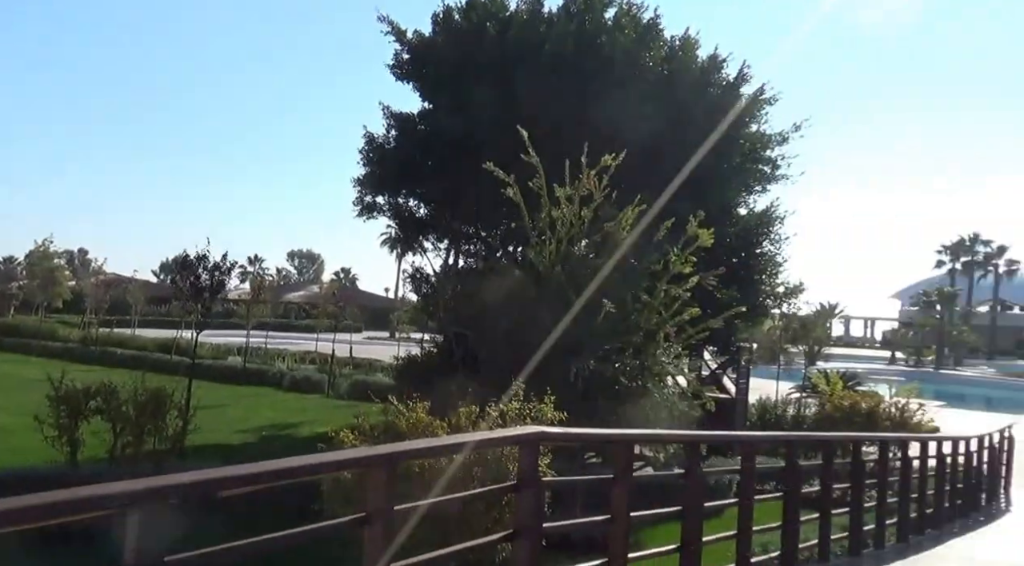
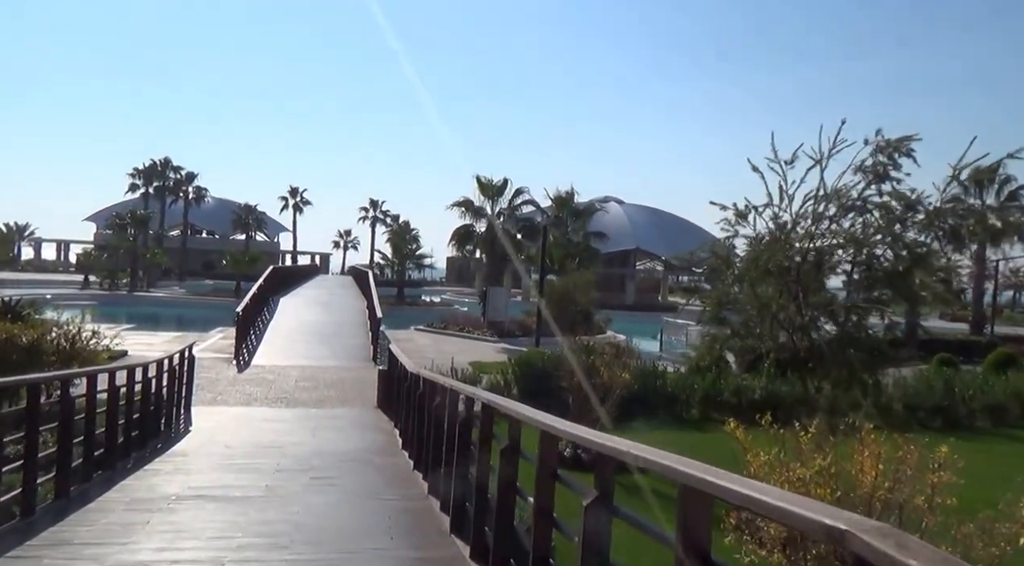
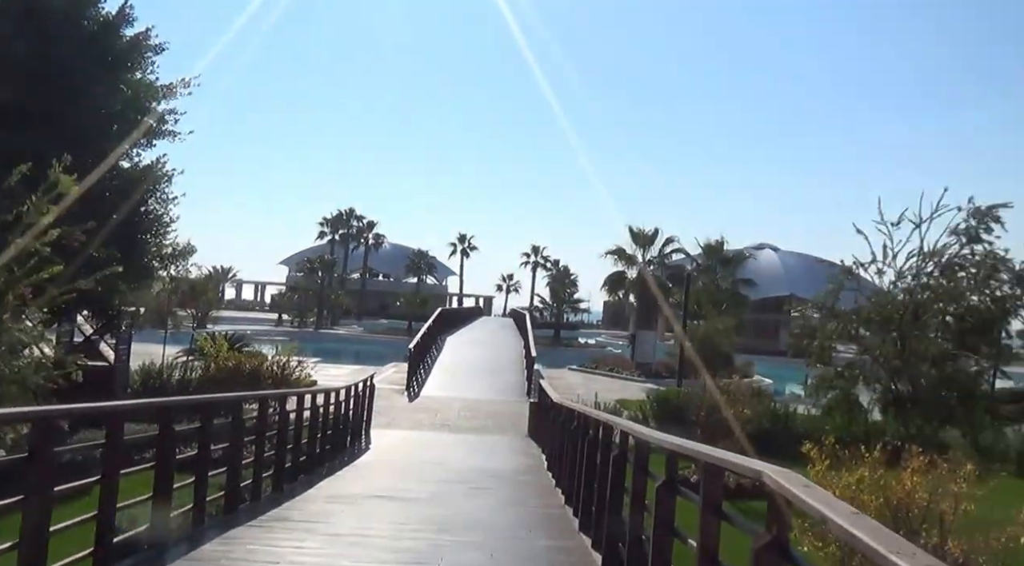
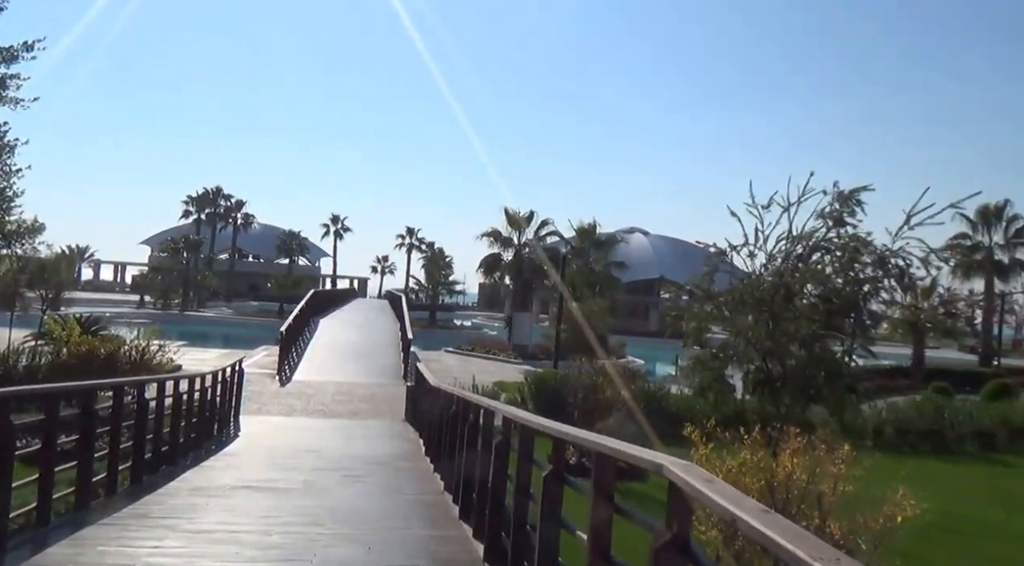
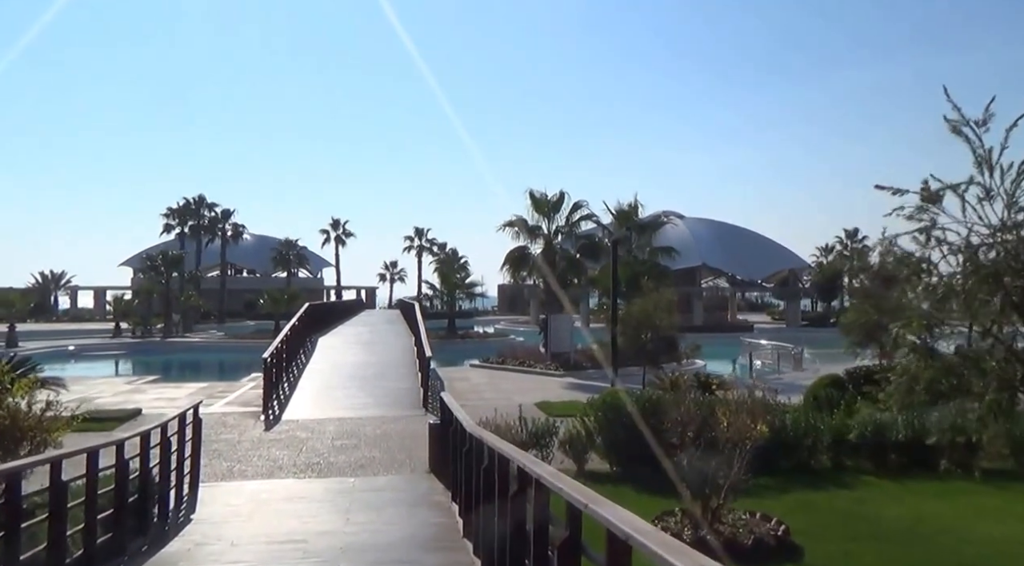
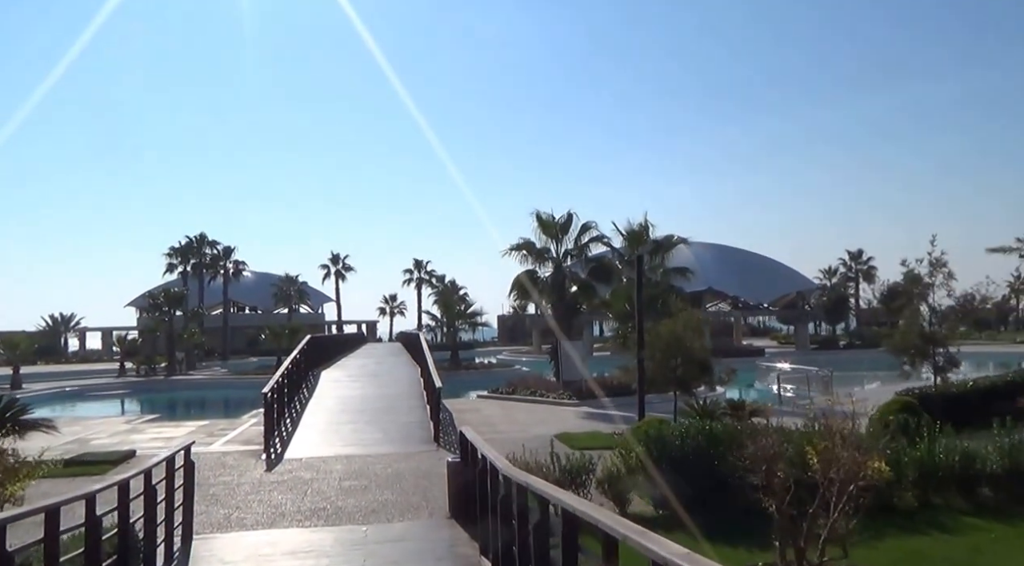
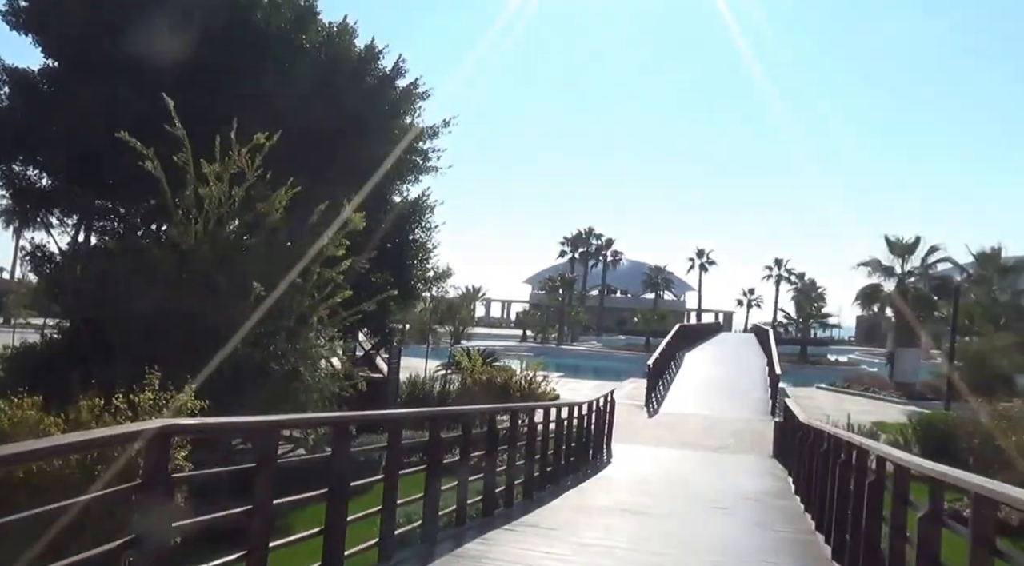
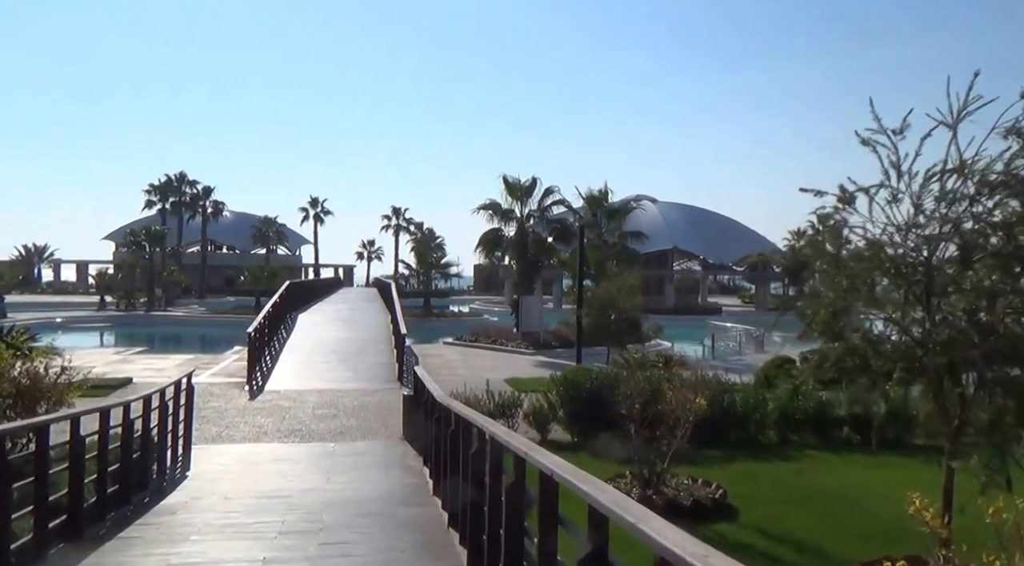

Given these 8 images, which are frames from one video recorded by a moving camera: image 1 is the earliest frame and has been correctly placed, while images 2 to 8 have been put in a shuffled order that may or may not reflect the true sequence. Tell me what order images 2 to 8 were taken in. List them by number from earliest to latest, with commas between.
7, 3, 4, 2, 8, 5, 6
